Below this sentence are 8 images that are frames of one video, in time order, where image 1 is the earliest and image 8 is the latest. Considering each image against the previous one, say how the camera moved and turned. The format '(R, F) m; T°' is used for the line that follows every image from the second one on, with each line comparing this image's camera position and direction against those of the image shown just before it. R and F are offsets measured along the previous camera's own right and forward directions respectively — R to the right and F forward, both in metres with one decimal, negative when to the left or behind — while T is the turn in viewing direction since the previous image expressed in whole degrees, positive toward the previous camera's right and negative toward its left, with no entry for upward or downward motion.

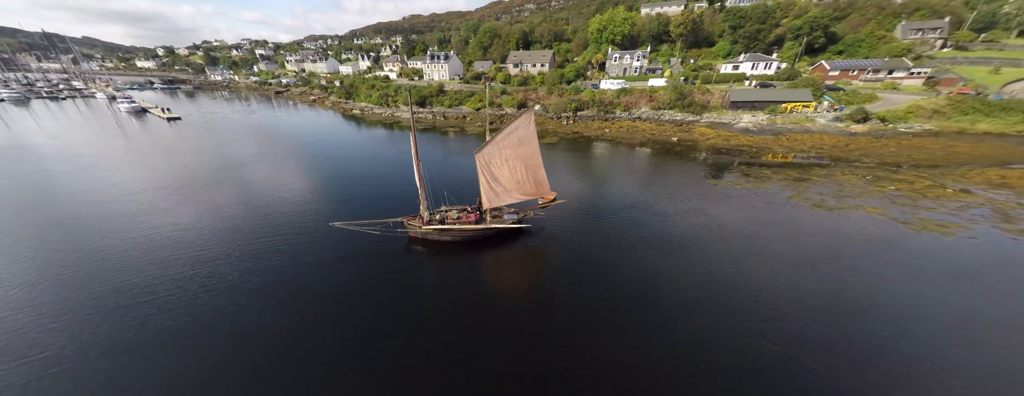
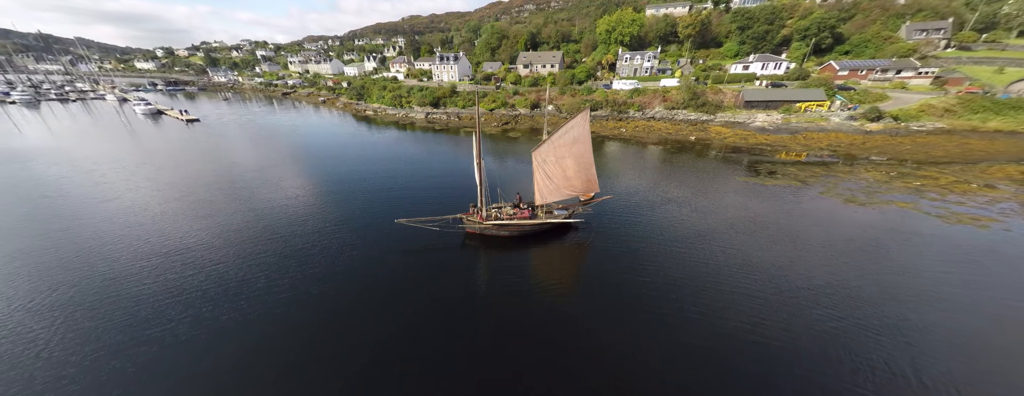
(-3.0, -0.6) m; 0°
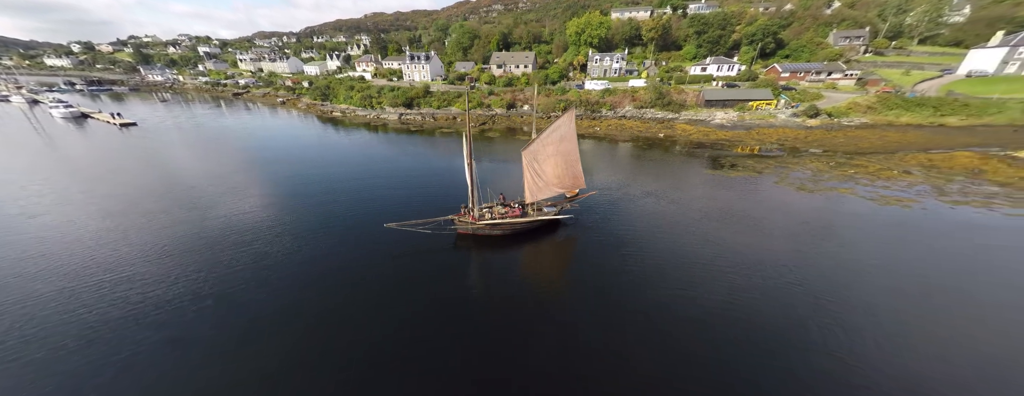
(-1.6, -0.5) m; +6°
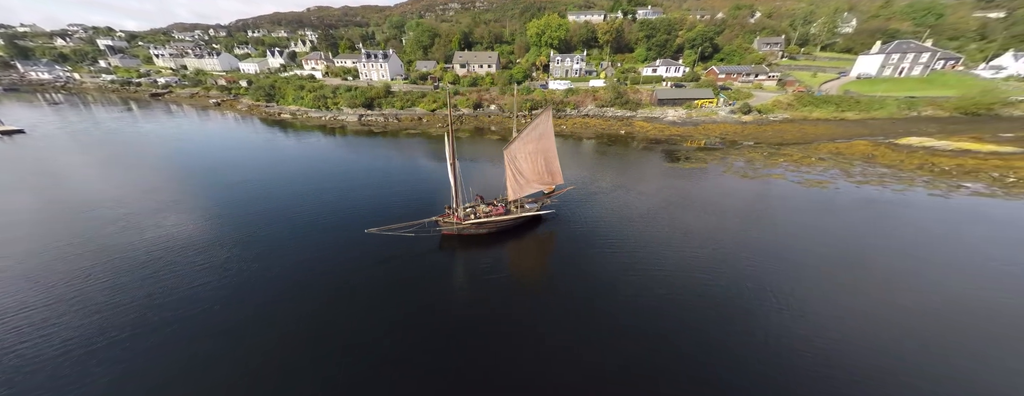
(-1.8, -0.6) m; +7°
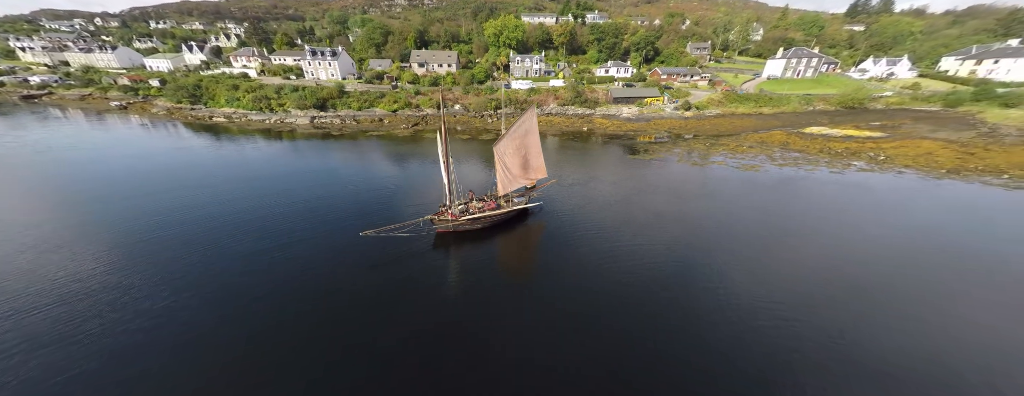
(-2.9, -0.7) m; +9°
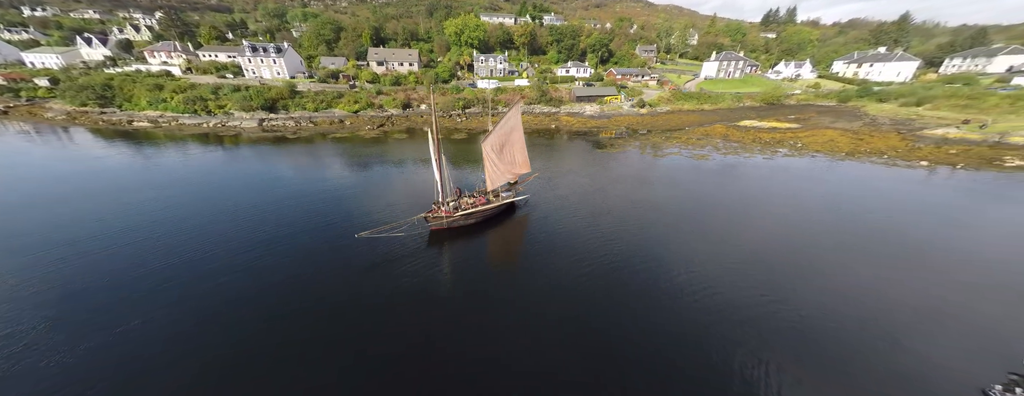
(-2.6, -0.5) m; +8°
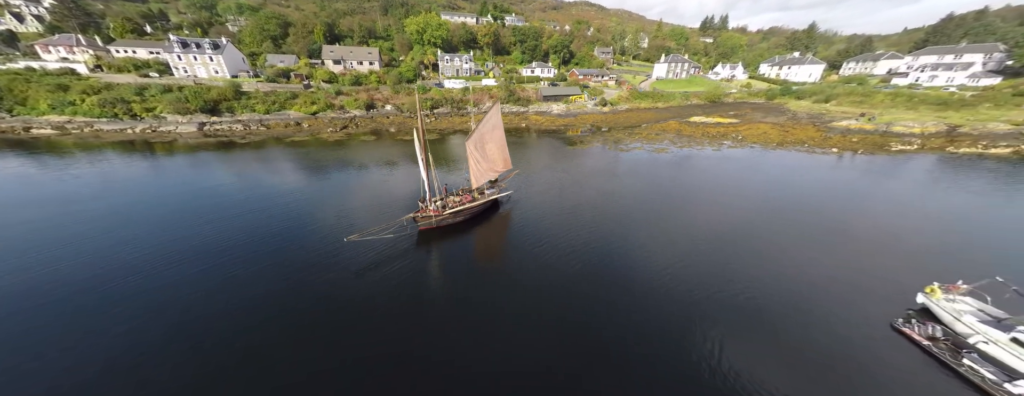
(-2.1, -0.2) m; +7°
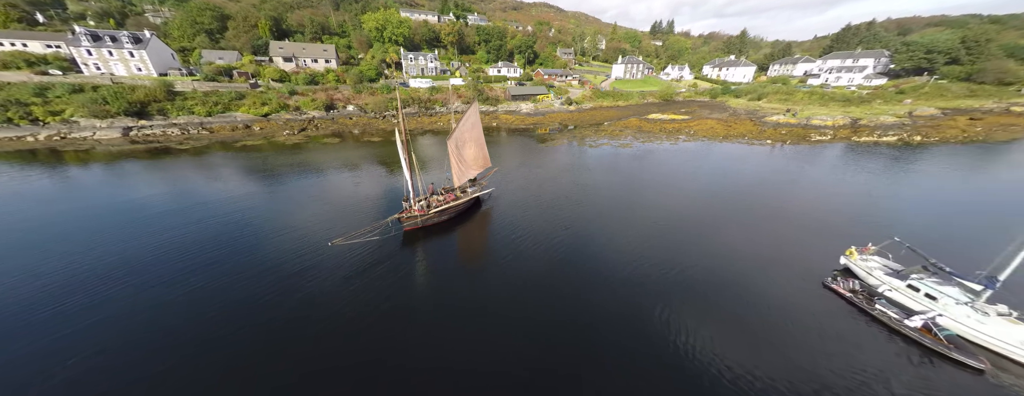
(-1.8, 0.0) m; +7°
